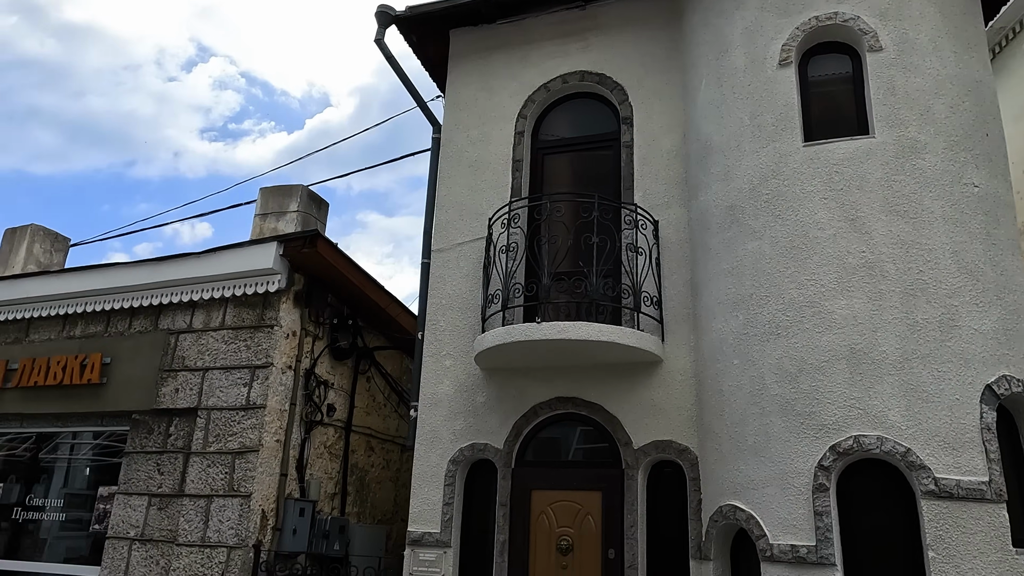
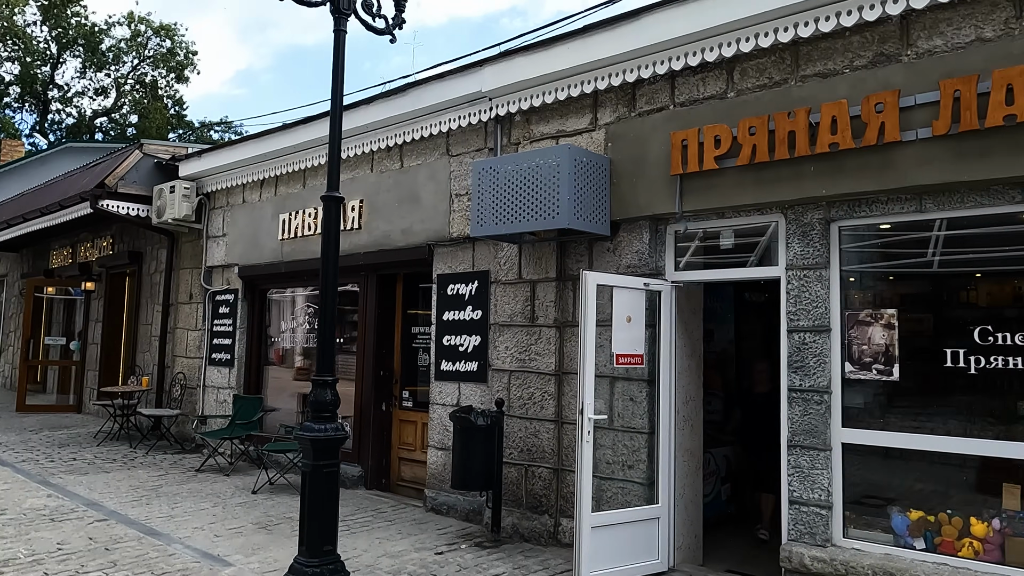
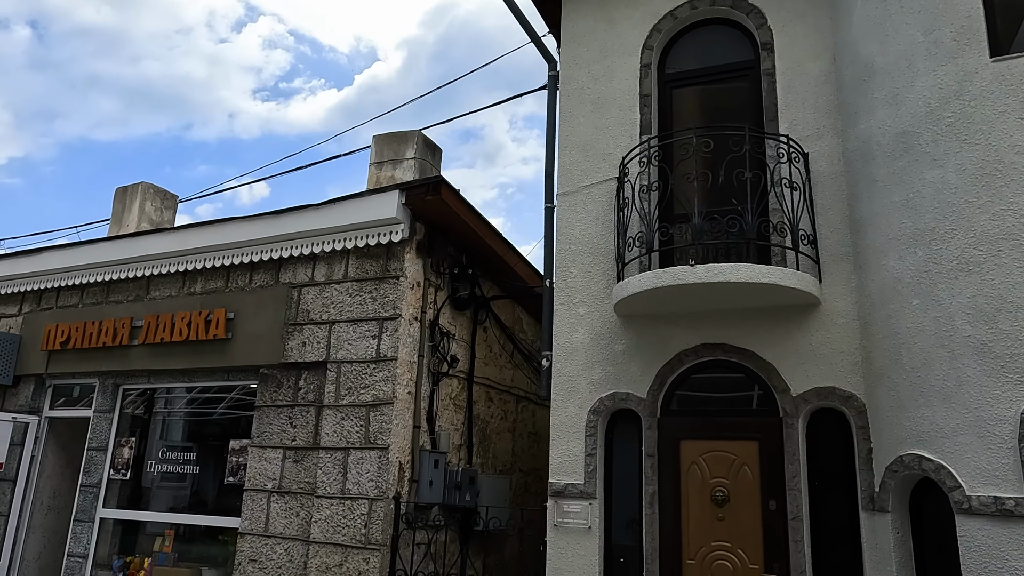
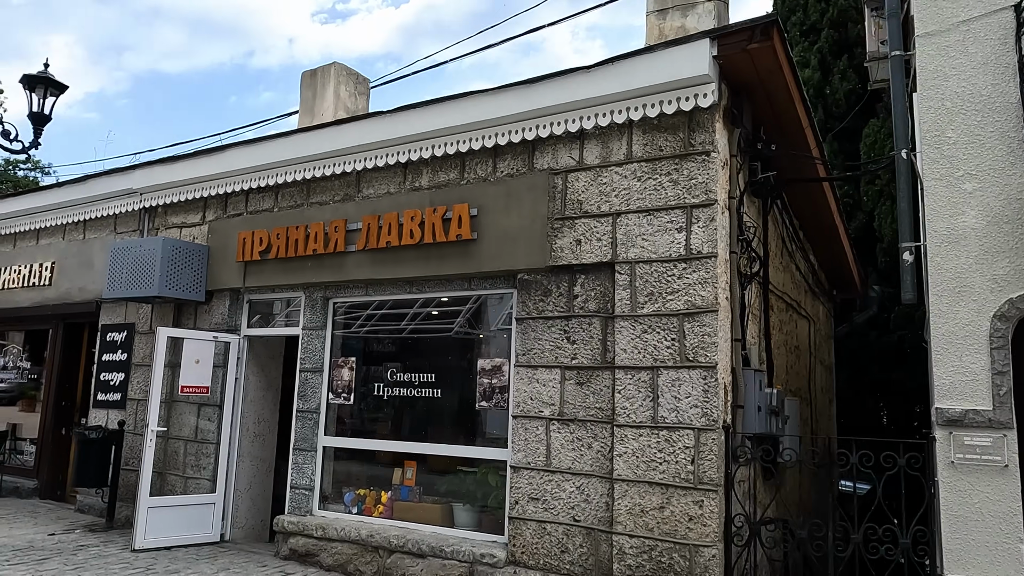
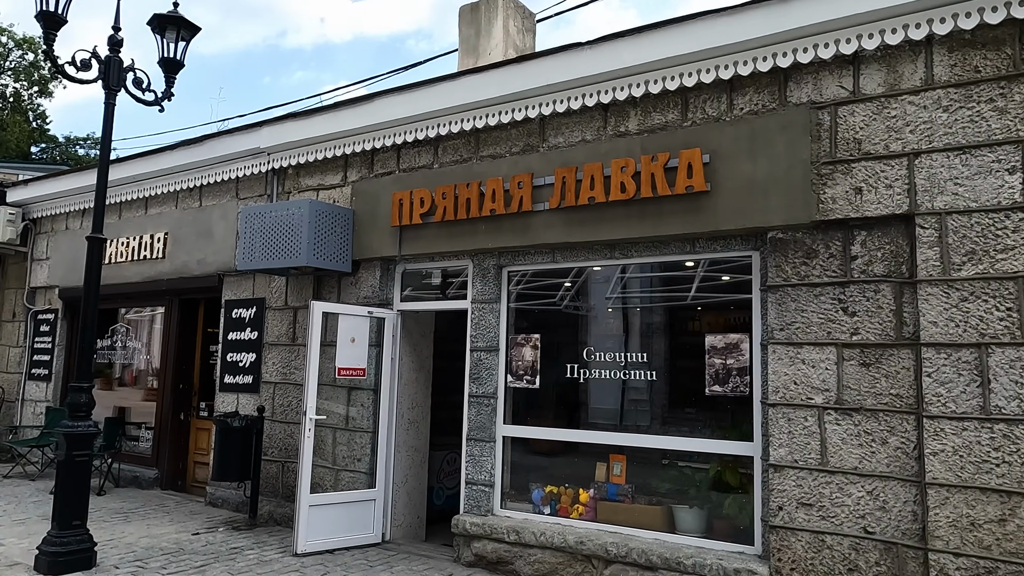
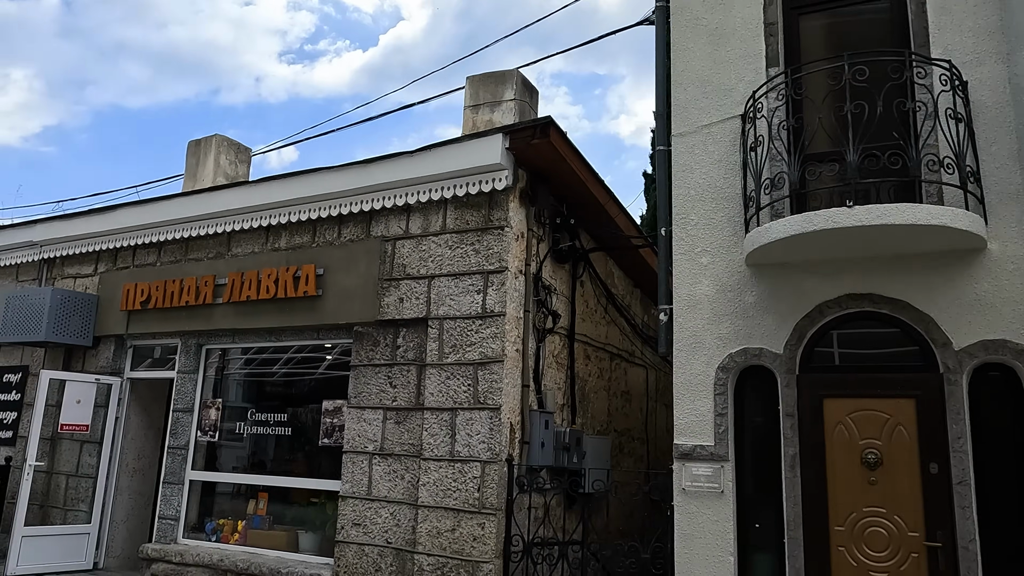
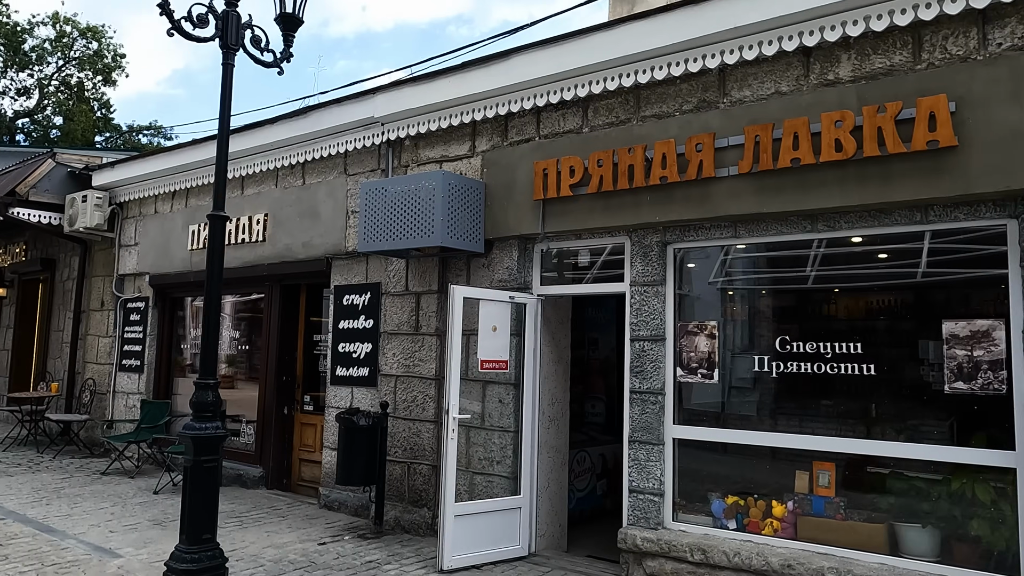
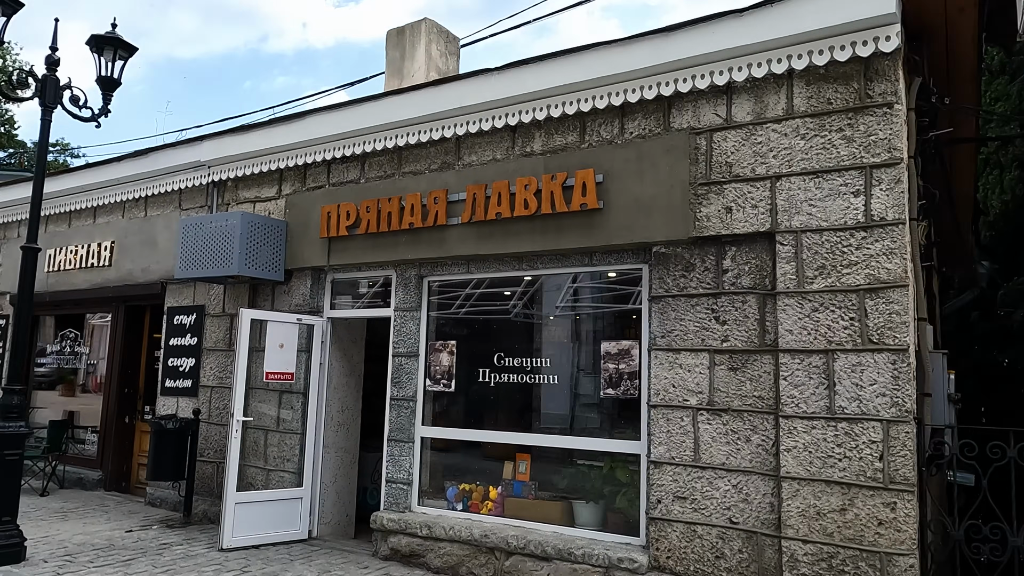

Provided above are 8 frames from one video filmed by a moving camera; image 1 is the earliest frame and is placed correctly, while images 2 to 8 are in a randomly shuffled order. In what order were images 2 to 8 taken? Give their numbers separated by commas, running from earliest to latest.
3, 6, 4, 8, 5, 7, 2
